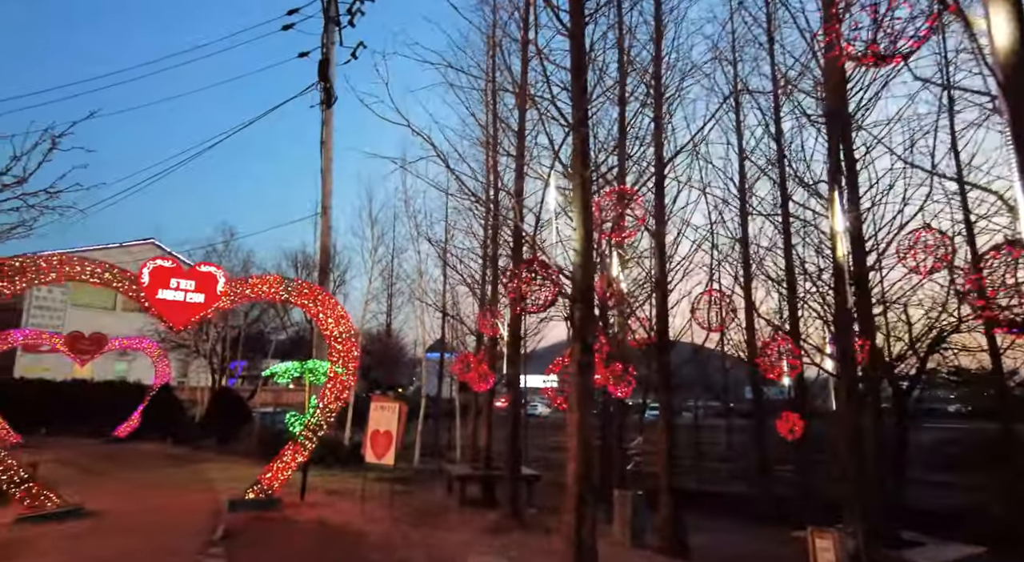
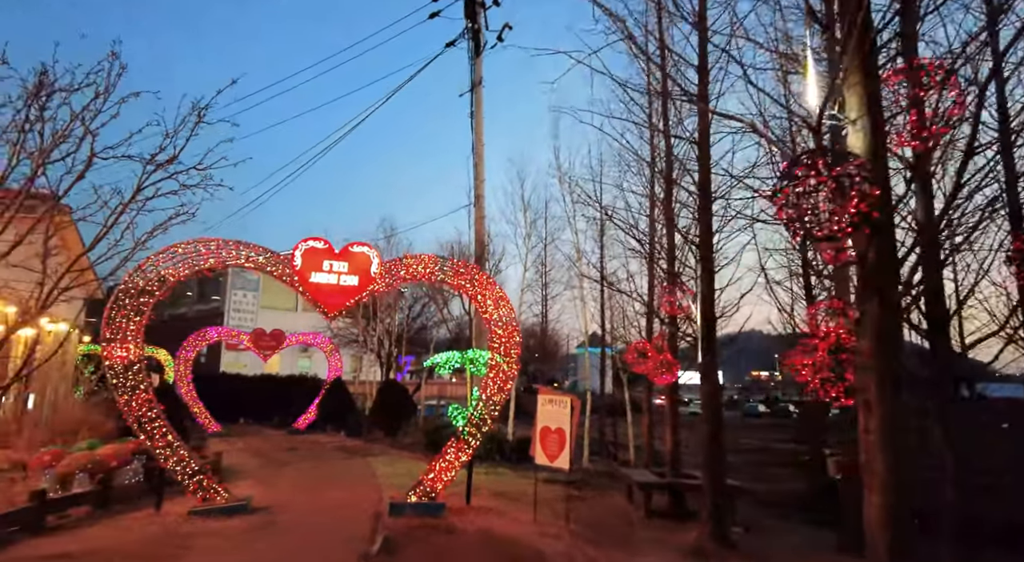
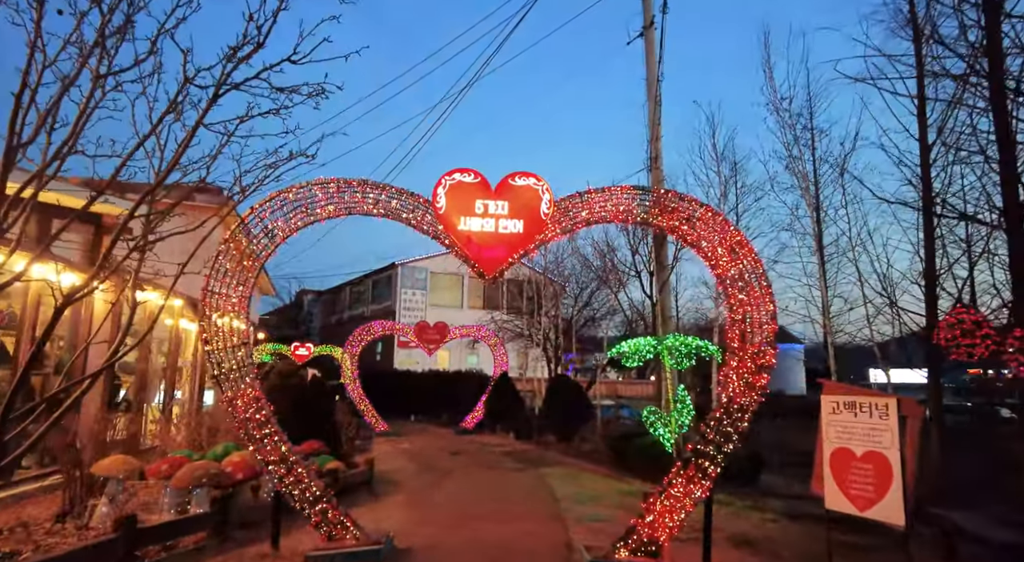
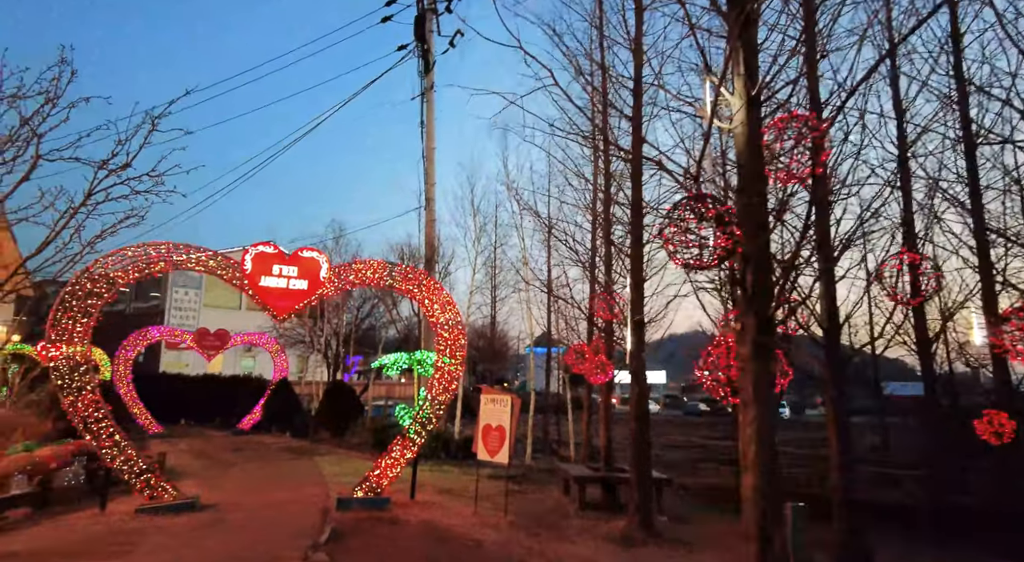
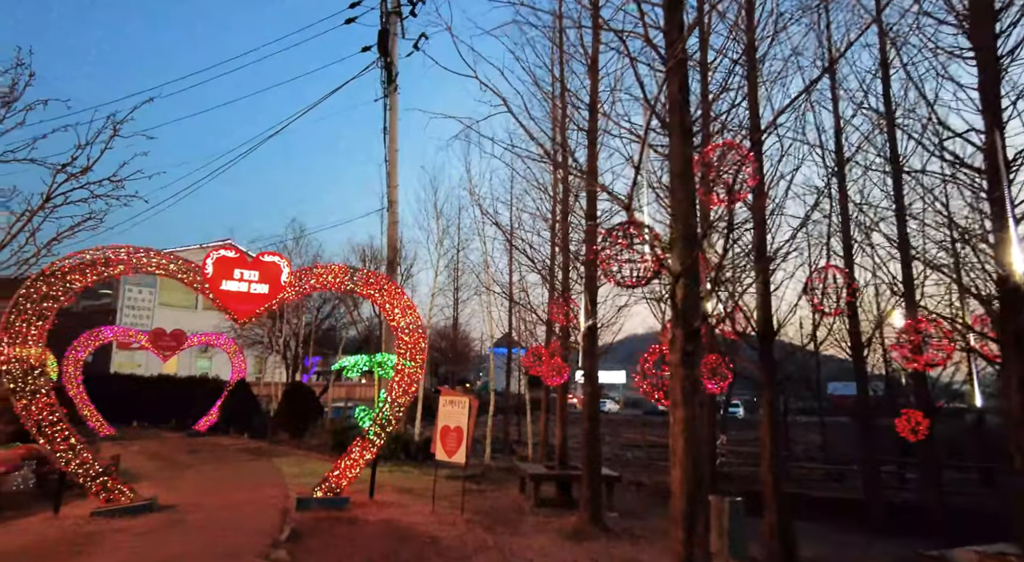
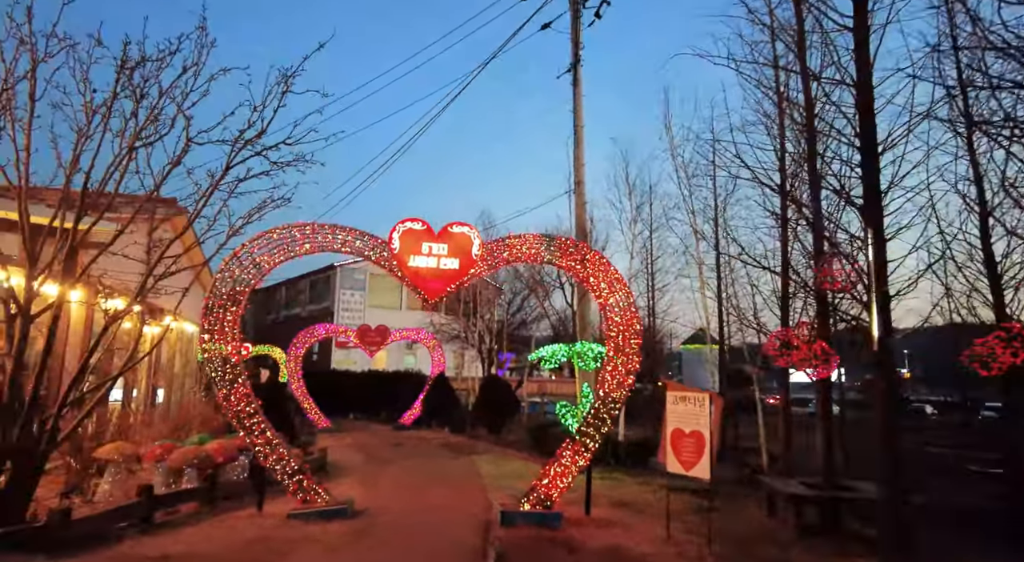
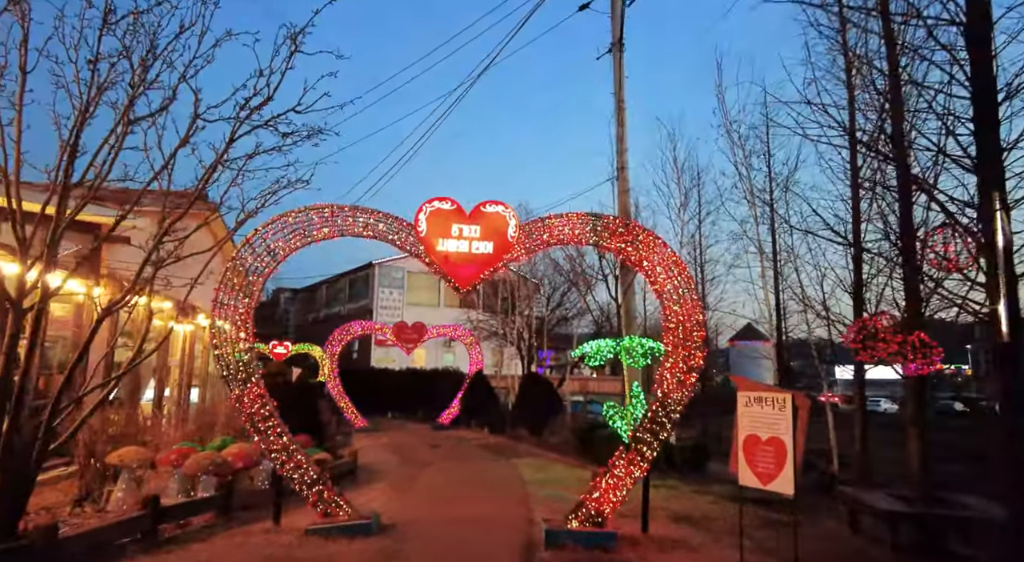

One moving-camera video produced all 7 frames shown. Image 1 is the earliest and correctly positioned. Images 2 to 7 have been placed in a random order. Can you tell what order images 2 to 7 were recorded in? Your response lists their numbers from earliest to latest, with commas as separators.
5, 4, 2, 6, 7, 3
